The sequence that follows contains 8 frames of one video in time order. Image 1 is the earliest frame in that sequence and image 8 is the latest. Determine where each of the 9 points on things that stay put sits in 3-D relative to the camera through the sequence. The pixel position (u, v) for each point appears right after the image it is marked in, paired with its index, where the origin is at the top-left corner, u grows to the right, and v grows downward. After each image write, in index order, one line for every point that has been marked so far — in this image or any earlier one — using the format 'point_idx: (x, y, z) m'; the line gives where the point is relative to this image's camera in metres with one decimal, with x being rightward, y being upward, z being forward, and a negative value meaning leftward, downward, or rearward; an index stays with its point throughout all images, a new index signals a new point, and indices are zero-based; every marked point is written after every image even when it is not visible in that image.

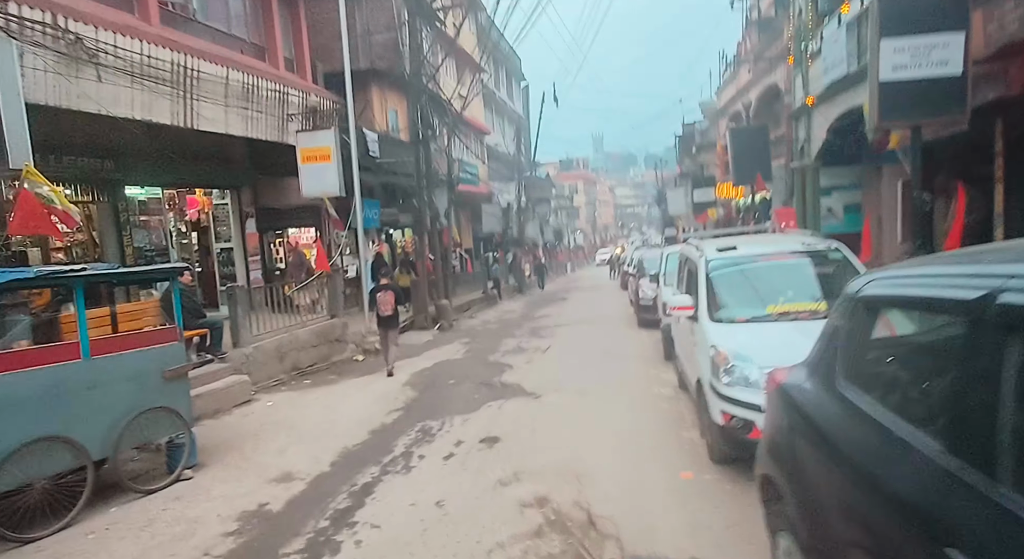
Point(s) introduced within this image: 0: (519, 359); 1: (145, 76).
0: (+0.1, -1.6, +11.7) m
1: (-5.5, +3.1, +8.9) m
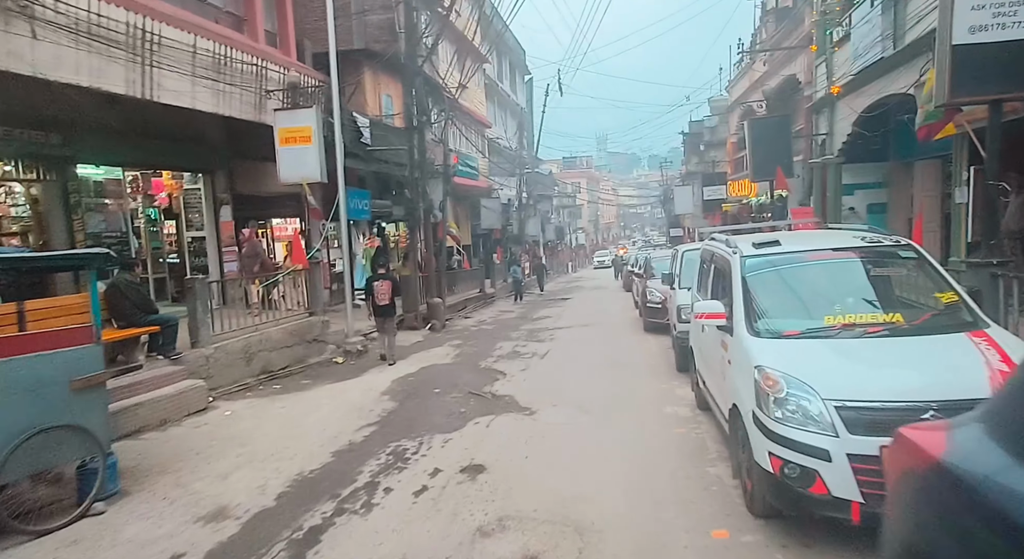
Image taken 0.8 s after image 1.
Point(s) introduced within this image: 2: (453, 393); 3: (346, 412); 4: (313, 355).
0: (0.0, -1.5, +10.6) m
1: (-5.5, +3.2, +7.8) m
2: (-0.9, -1.7, +8.9) m
3: (-2.2, -1.8, +7.9) m
4: (-3.7, -1.4, +11.1) m
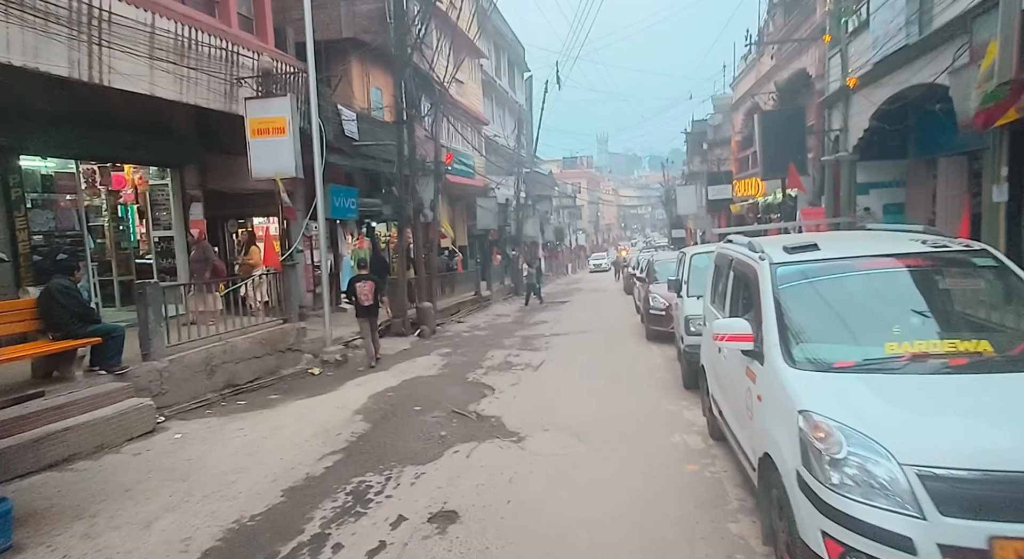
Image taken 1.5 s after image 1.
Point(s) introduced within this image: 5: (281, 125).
0: (-0.1, -1.6, +9.7) m
1: (-5.7, +3.1, +6.9) m
2: (-1.0, -1.8, +8.0) m
3: (-2.4, -1.8, +7.0) m
4: (-3.9, -1.5, +10.2) m
5: (-4.0, +2.6, +10.2) m
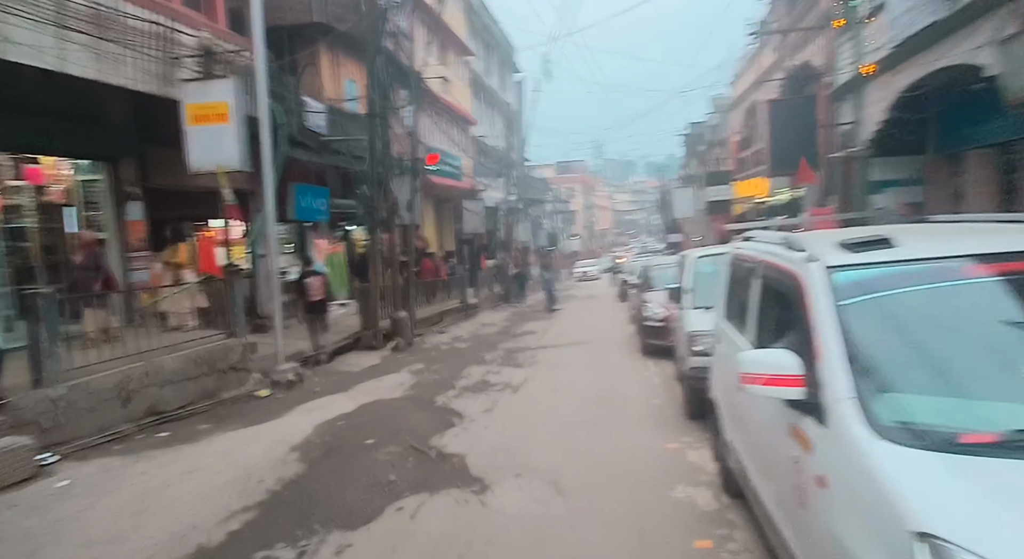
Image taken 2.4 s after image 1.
0: (-0.5, -1.7, +8.4) m
1: (-6.0, +3.0, +5.6) m
2: (-1.4, -1.9, +6.7) m
3: (-2.7, -1.9, +5.6) m
4: (-4.2, -1.6, +8.8) m
5: (-4.3, +2.5, +8.9) m
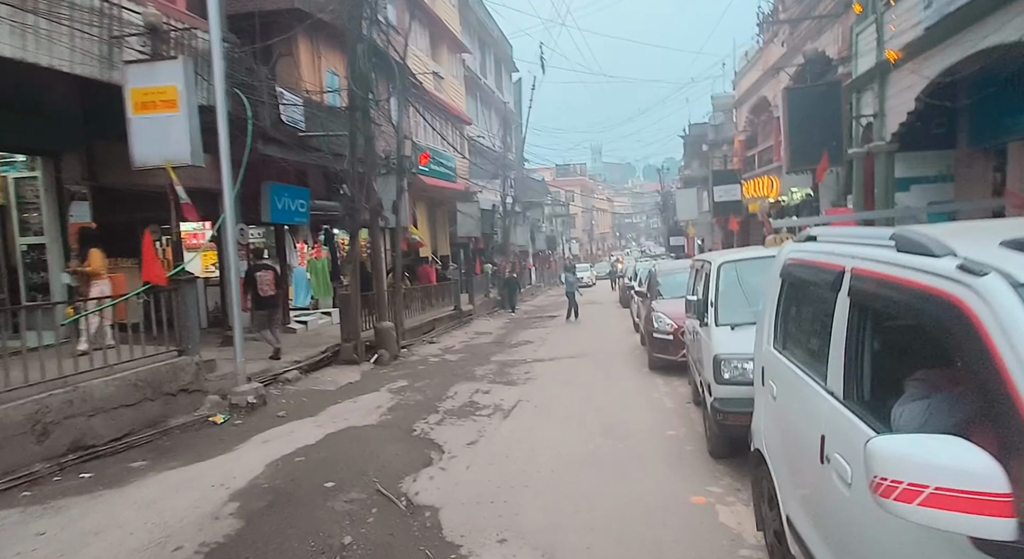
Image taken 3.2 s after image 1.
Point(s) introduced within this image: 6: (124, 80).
0: (-0.6, -1.8, +7.2) m
1: (-6.1, +2.9, +4.5) m
2: (-1.5, -2.0, +5.5) m
3: (-2.8, -2.0, +4.5) m
4: (-4.4, -1.8, +7.7) m
5: (-4.5, +2.4, +7.8) m
6: (-5.2, +2.7, +7.9) m
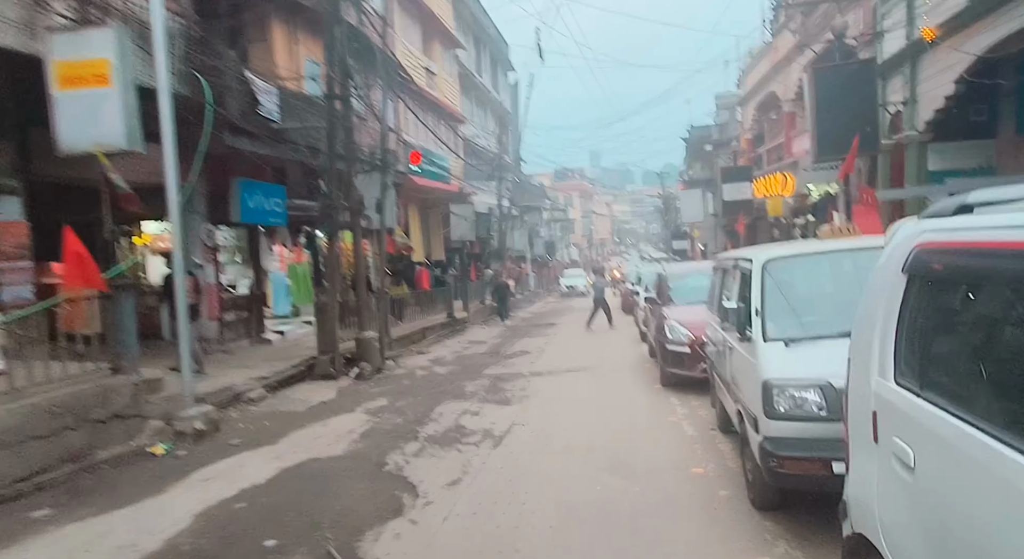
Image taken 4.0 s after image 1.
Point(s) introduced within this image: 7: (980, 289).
0: (-0.7, -1.9, +6.0) m
1: (-6.2, +2.9, +3.3) m
2: (-1.6, -2.0, +4.3) m
3: (-2.9, -2.0, +3.3) m
4: (-4.5, -1.8, +6.5) m
5: (-4.6, +2.3, +6.6) m
6: (-5.3, +2.6, +6.8) m
7: (+1.3, -0.1, +1.8) m
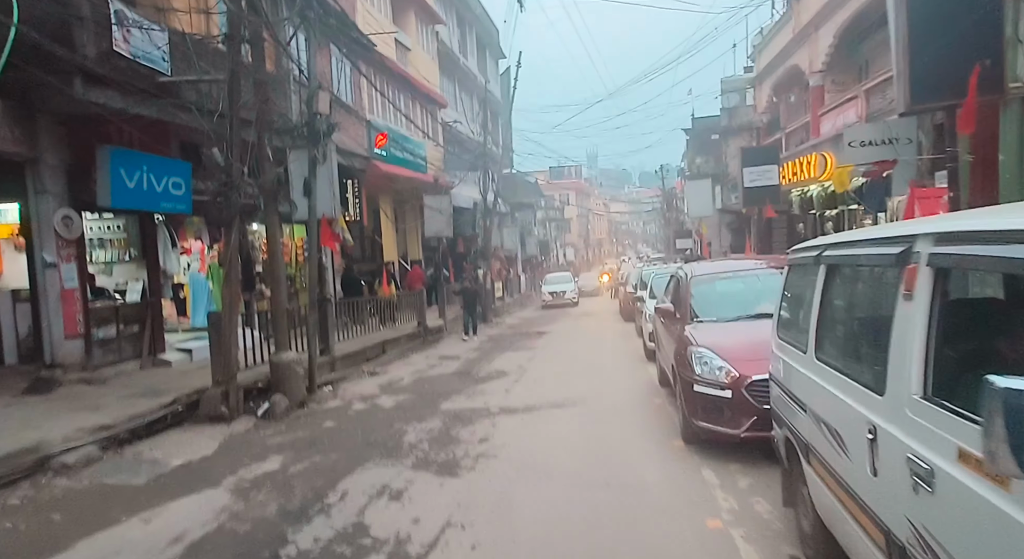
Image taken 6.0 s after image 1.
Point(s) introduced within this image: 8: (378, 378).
0: (-1.2, -1.9, +3.1) m
1: (-6.7, +2.9, +0.3) m
2: (-2.1, -2.0, +1.3) m
3: (-3.4, -2.1, +0.3) m
4: (-5.0, -1.9, +3.5) m
5: (-5.1, +2.3, +3.6) m
6: (-5.8, +2.5, +3.8) m
7: (+0.9, -0.1, -1.2) m
8: (-2.7, -2.0, +12.1) m
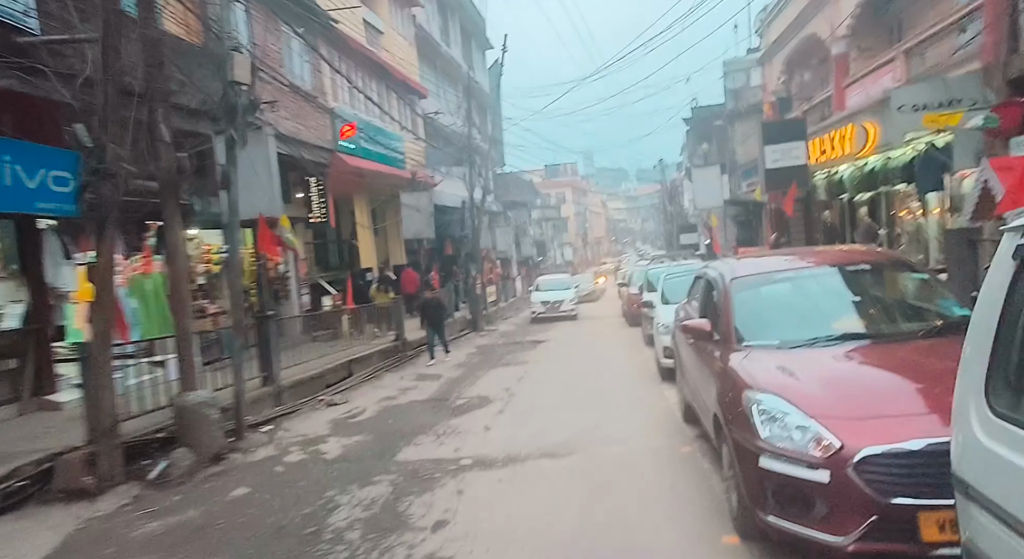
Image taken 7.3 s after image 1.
0: (-1.4, -2.0, +0.9) m
1: (-7.1, +2.6, -1.8) m
2: (-2.3, -2.2, -0.8) m
3: (-3.6, -2.2, -1.8) m
4: (-5.2, -2.1, +1.4) m
5: (-5.4, +2.0, +1.5) m
6: (-6.2, +2.3, +1.7) m
7: (+0.6, -0.1, -3.3) m
8: (-3.0, -2.2, +10.0) m
